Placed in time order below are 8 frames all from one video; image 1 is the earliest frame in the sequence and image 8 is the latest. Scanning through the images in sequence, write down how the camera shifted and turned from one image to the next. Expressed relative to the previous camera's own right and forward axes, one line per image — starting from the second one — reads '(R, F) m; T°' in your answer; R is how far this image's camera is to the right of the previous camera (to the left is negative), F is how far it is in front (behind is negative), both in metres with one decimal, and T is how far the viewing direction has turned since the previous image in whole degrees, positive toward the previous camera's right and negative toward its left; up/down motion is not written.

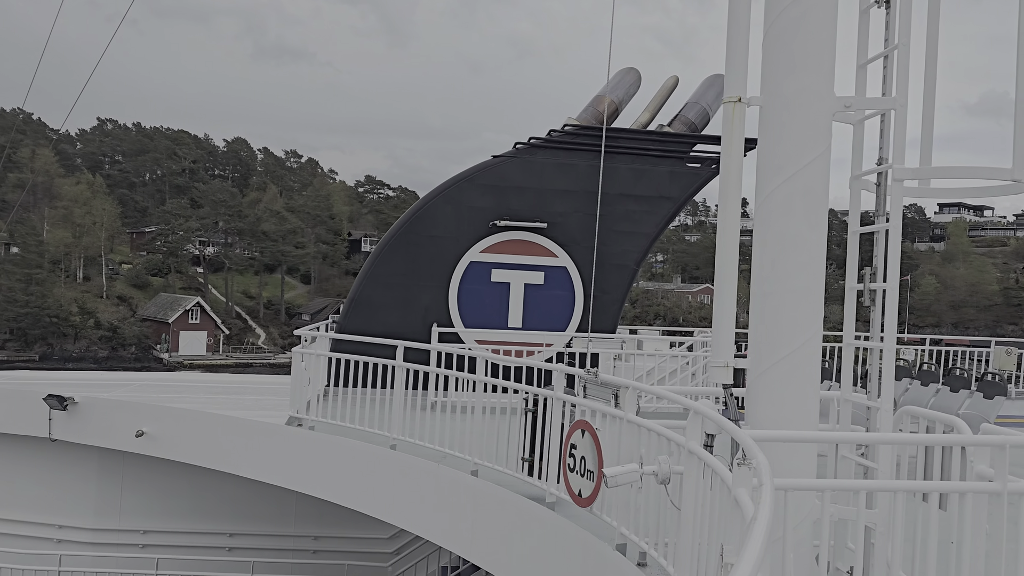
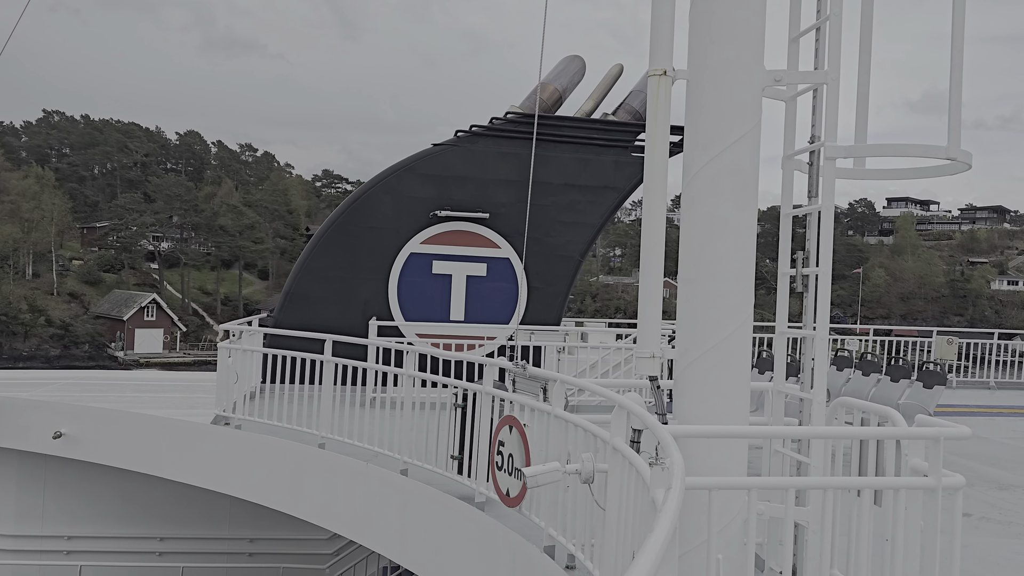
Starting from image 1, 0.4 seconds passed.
(+0.2, +0.2) m; +3°
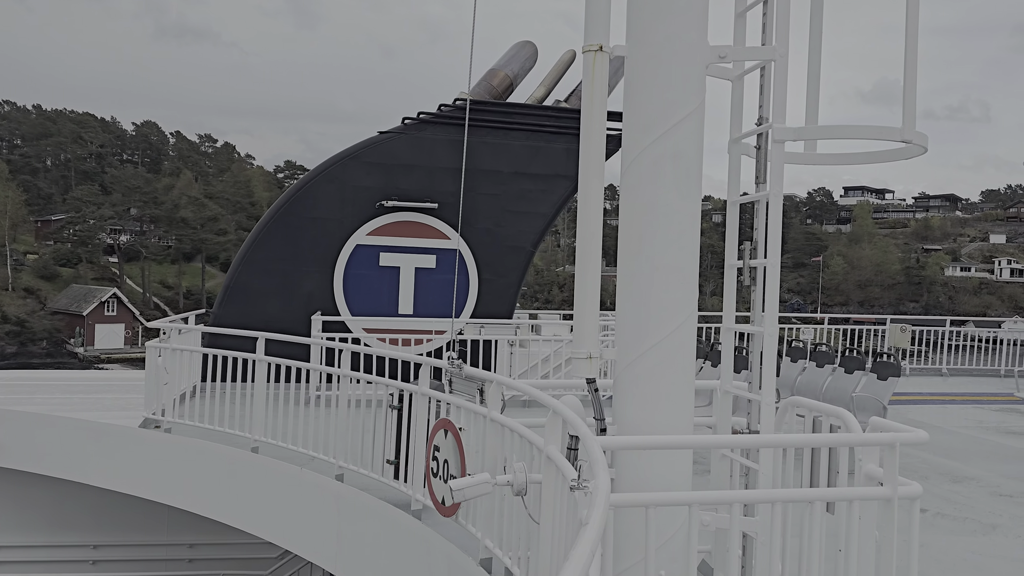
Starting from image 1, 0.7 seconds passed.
(+0.1, +0.3) m; +3°
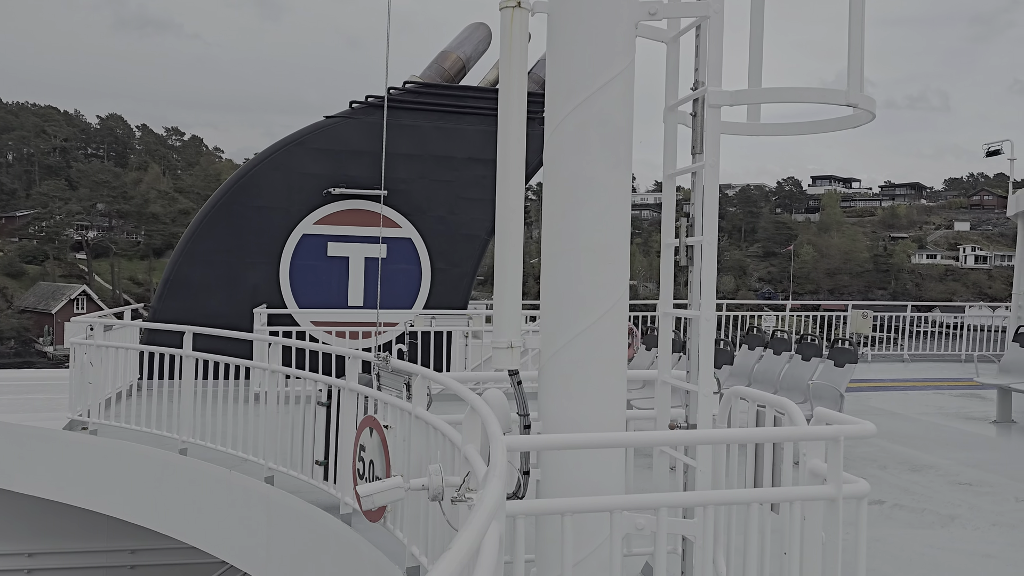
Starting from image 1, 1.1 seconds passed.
(+0.2, +0.3) m; +2°
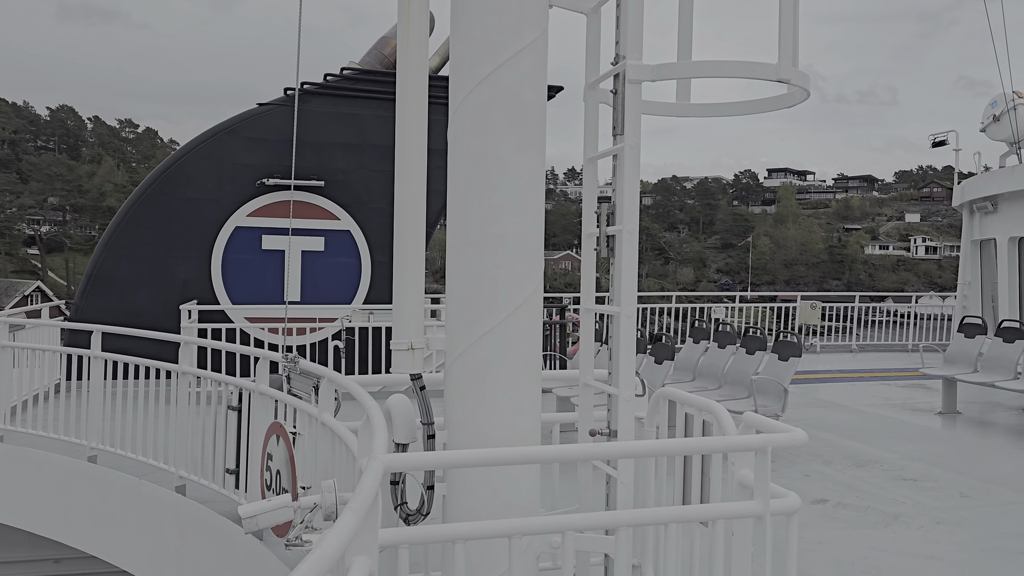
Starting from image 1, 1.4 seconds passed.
(+0.2, +0.2) m; +3°
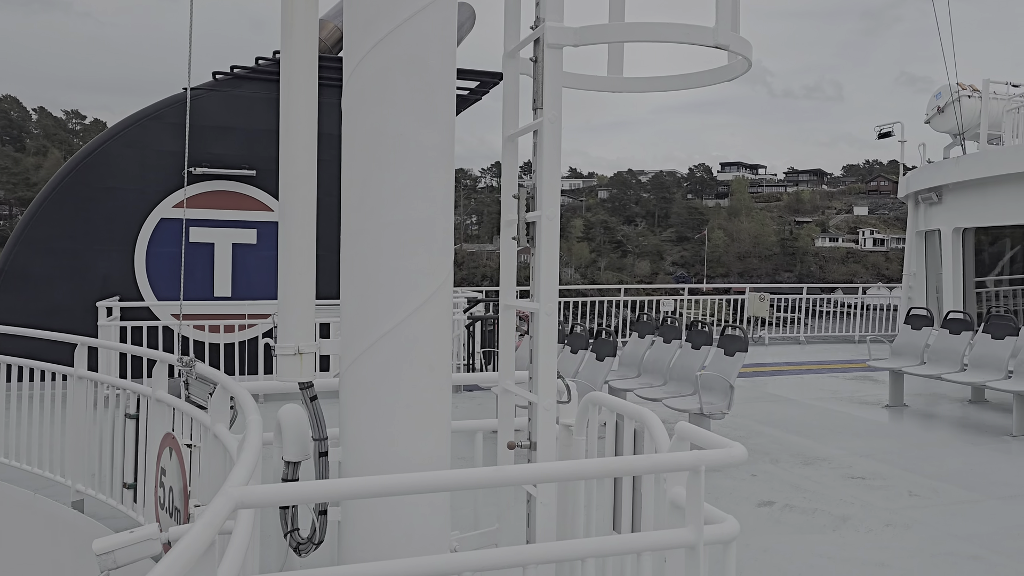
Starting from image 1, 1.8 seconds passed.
(+0.1, +0.3) m; +3°
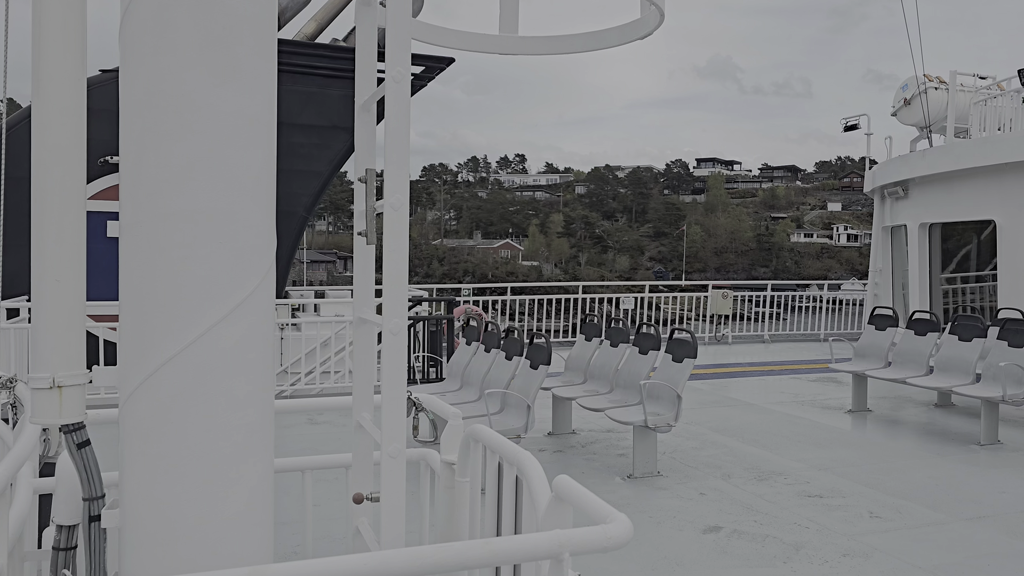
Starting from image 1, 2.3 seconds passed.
(+0.3, +0.5) m; +2°
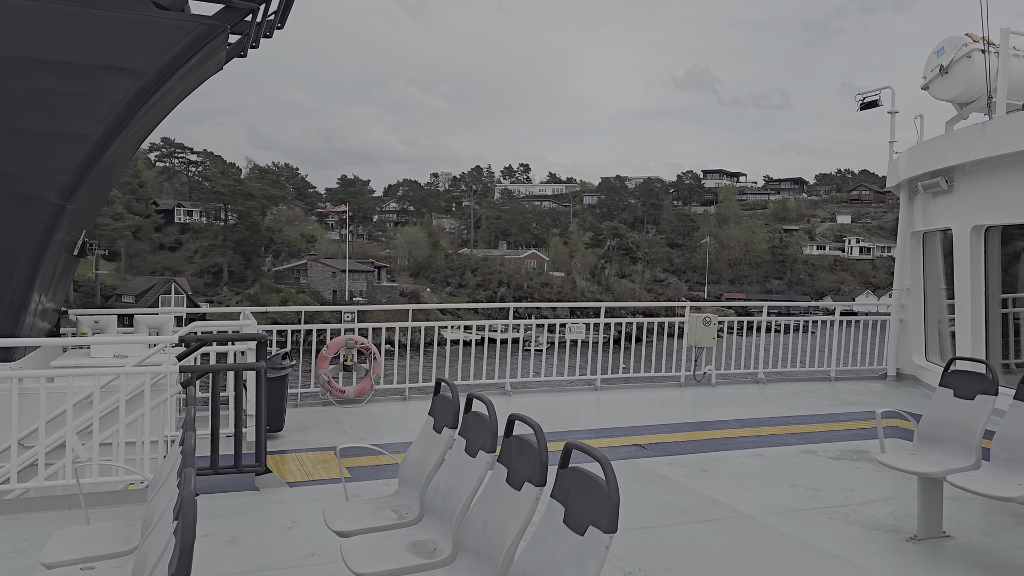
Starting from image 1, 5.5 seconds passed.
(+0.8, +2.8) m; +1°
